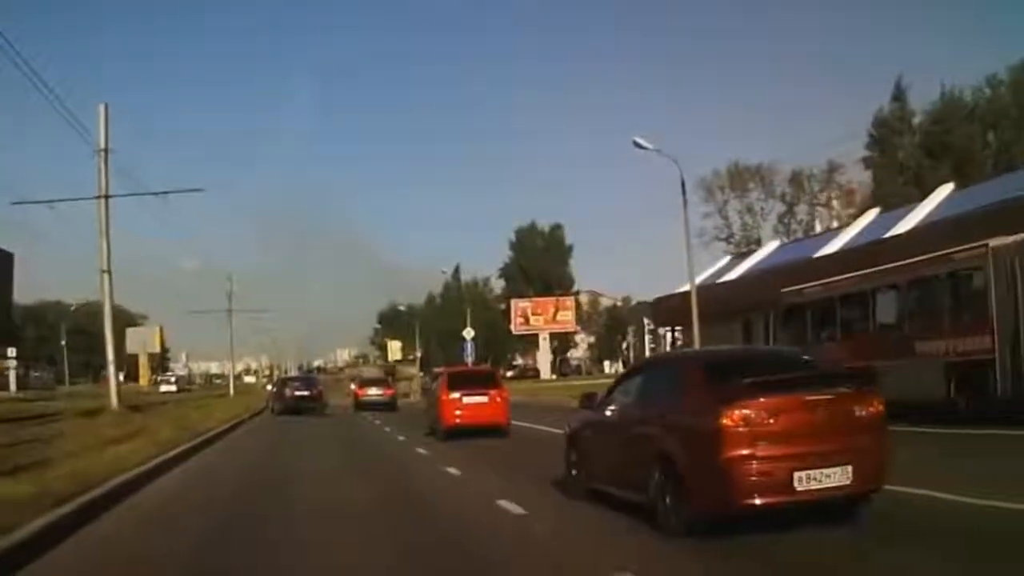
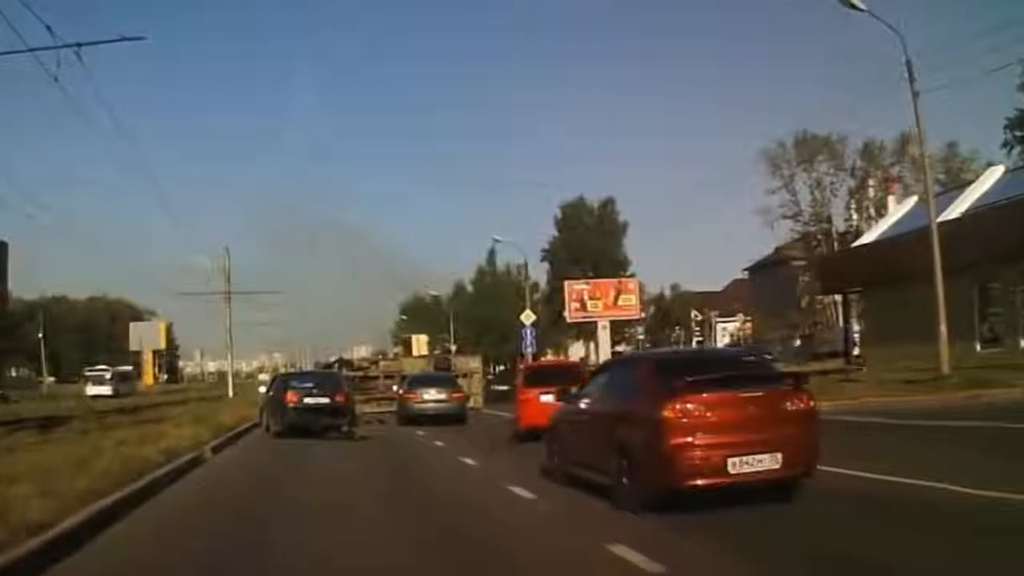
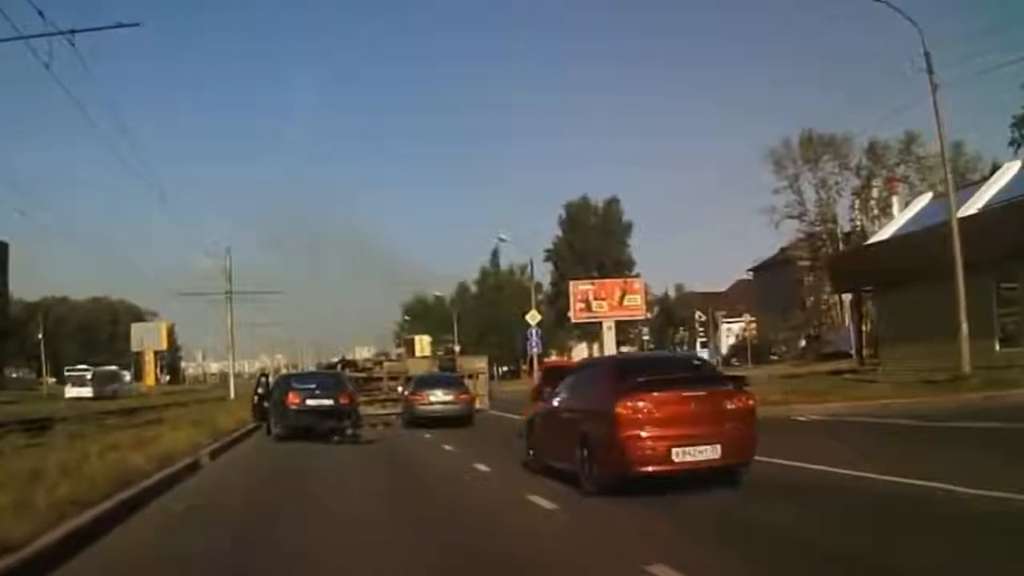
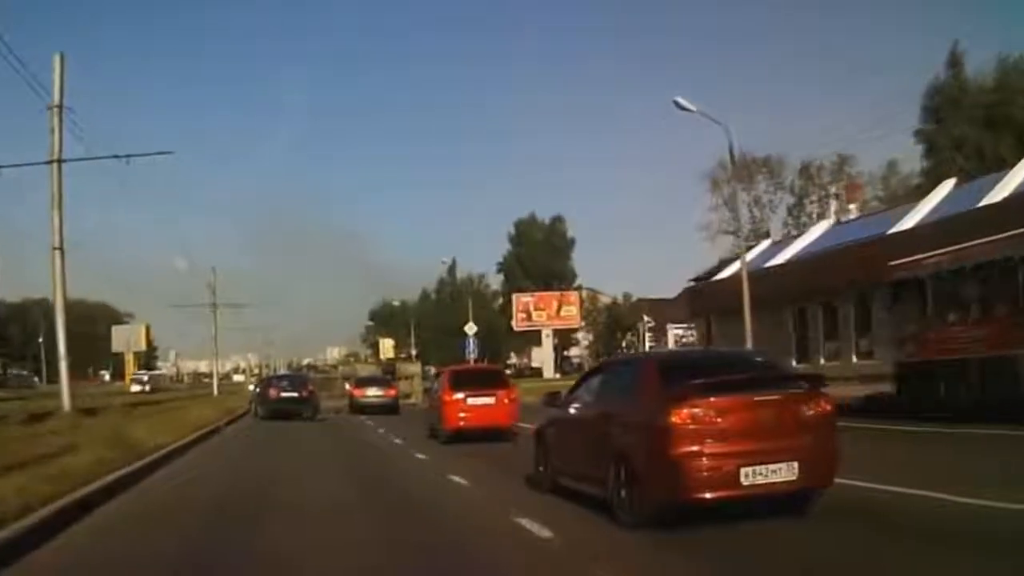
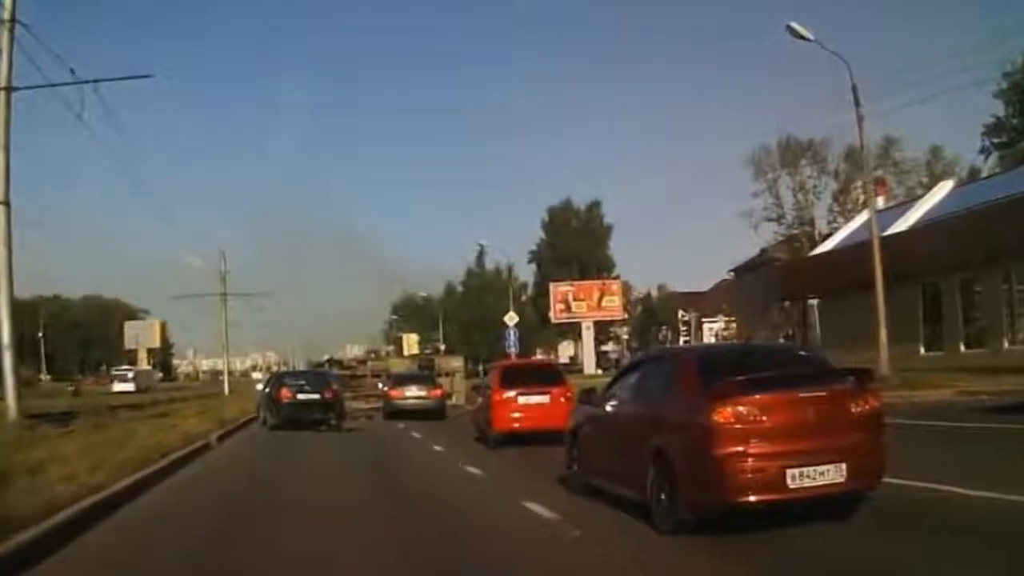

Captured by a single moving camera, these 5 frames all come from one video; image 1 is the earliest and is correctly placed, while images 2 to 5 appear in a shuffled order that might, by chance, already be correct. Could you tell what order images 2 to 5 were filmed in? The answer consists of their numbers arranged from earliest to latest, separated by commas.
4, 5, 2, 3
